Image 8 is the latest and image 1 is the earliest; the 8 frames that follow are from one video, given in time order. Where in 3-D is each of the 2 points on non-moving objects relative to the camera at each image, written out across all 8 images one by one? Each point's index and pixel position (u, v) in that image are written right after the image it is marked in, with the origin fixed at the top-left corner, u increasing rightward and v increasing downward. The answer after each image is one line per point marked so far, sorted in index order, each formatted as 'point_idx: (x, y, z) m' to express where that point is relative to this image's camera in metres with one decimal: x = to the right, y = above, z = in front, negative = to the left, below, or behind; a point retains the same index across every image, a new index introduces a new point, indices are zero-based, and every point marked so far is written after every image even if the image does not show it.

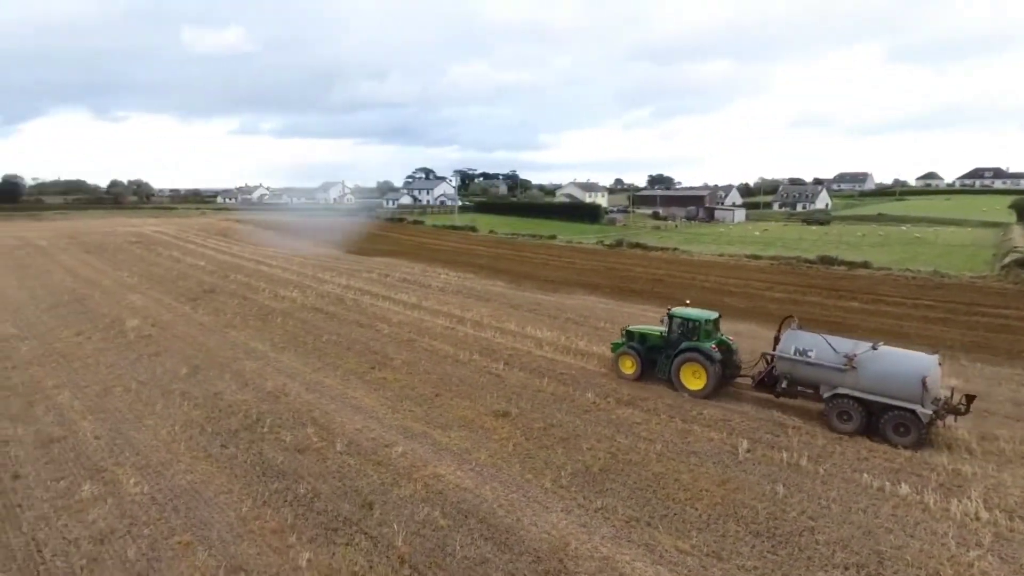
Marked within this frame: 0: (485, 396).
0: (-0.5, -1.8, +10.9) m
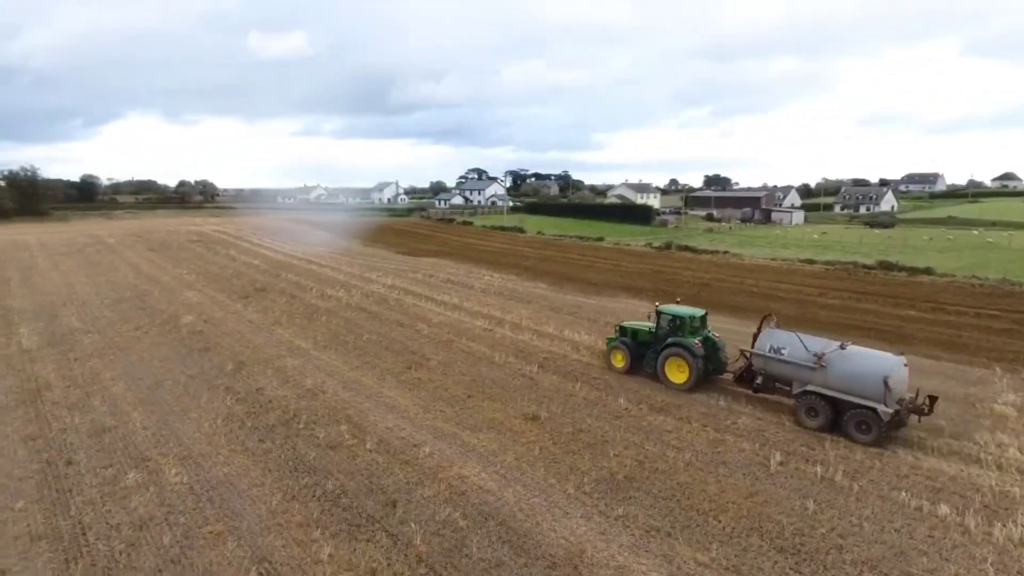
0: (+0.1, -1.9, +10.9) m
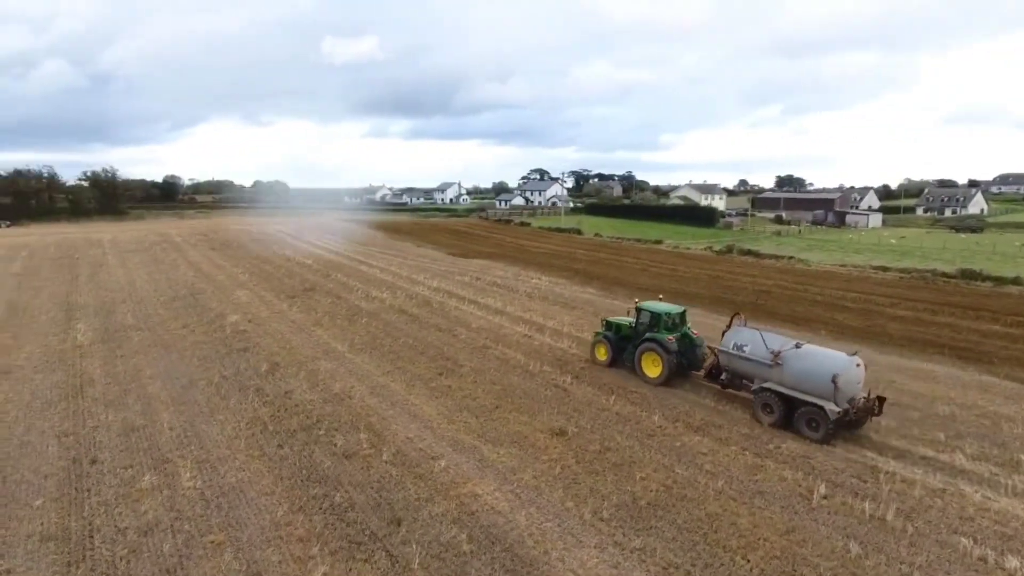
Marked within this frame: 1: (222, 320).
0: (+0.5, -2.0, +10.5) m
1: (-7.2, -0.8, +16.0) m
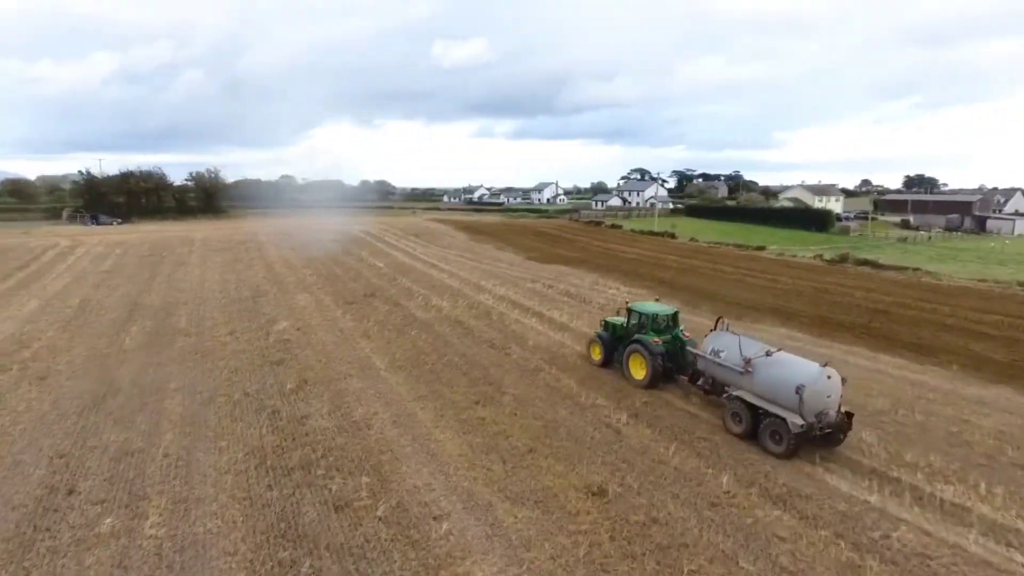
0: (+1.0, -2.3, +8.7) m
1: (-5.8, -0.9, +15.4) m
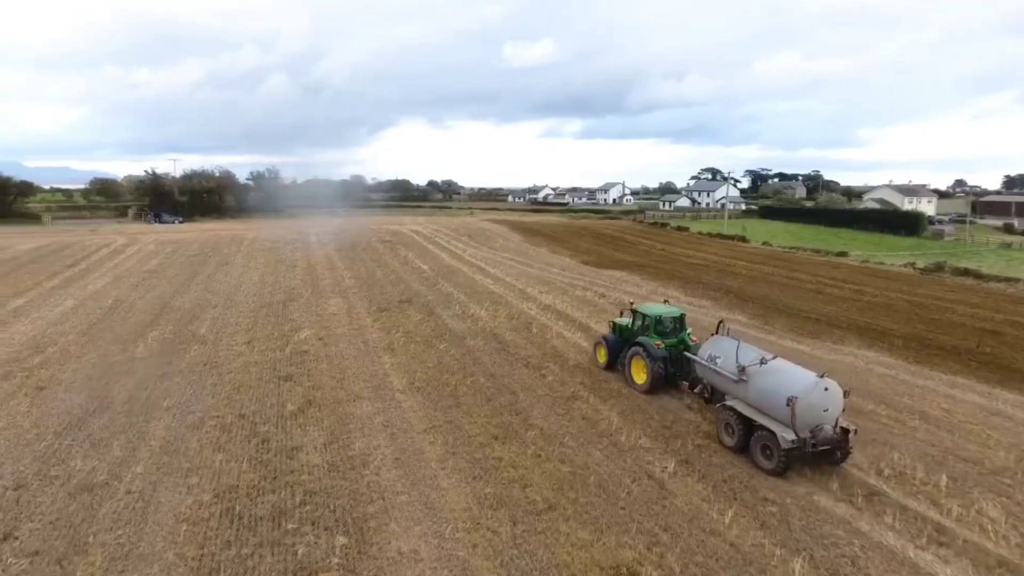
0: (+1.1, -2.6, +7.0) m
1: (-4.9, -1.0, +14.3) m
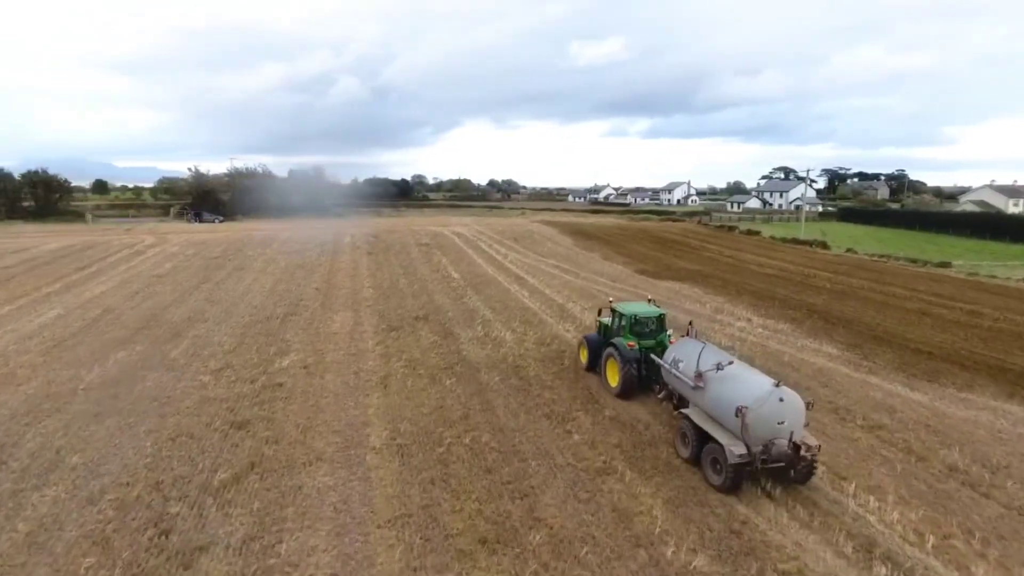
0: (+0.9, -3.0, +4.1) m
1: (-4.4, -1.4, +12.0) m
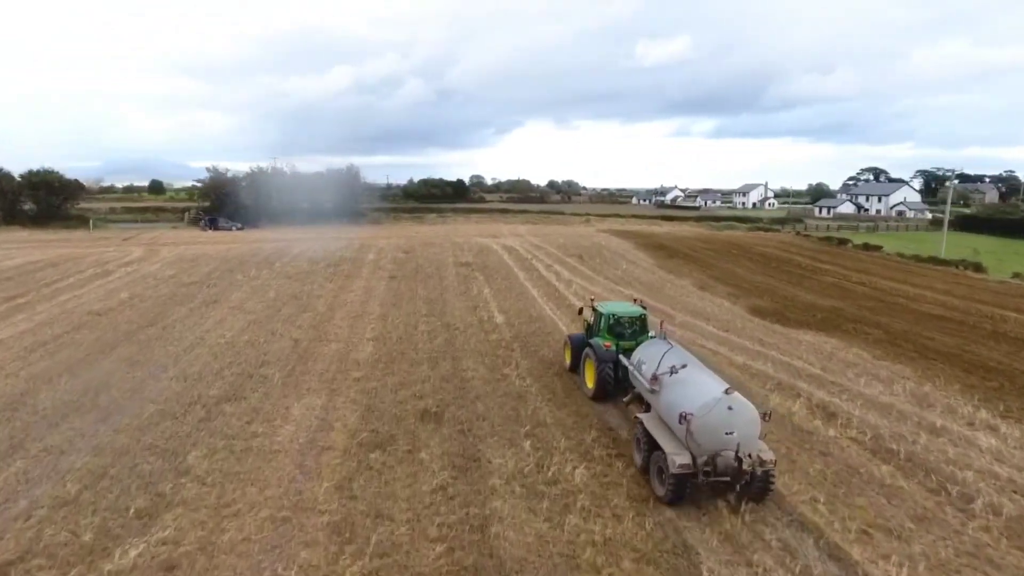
0: (+0.8, -4.1, -2.2) m
1: (-3.7, -2.4, +6.2) m
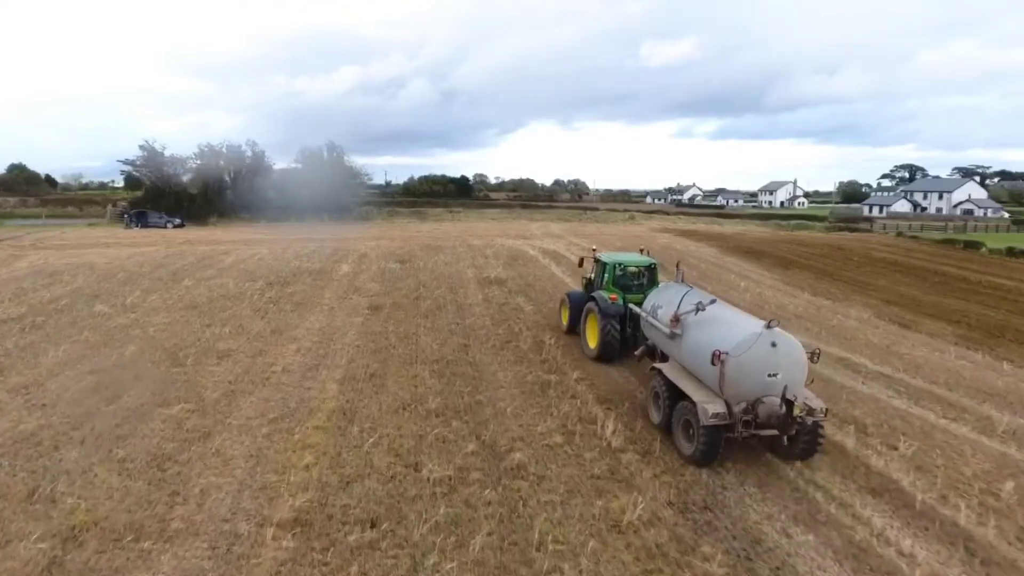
0: (+2.1, -4.8, -10.5) m
1: (-2.5, -3.0, -2.2) m
